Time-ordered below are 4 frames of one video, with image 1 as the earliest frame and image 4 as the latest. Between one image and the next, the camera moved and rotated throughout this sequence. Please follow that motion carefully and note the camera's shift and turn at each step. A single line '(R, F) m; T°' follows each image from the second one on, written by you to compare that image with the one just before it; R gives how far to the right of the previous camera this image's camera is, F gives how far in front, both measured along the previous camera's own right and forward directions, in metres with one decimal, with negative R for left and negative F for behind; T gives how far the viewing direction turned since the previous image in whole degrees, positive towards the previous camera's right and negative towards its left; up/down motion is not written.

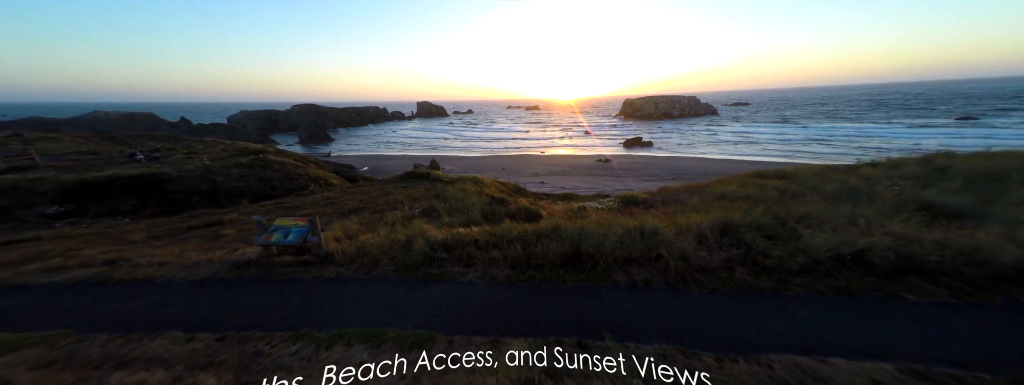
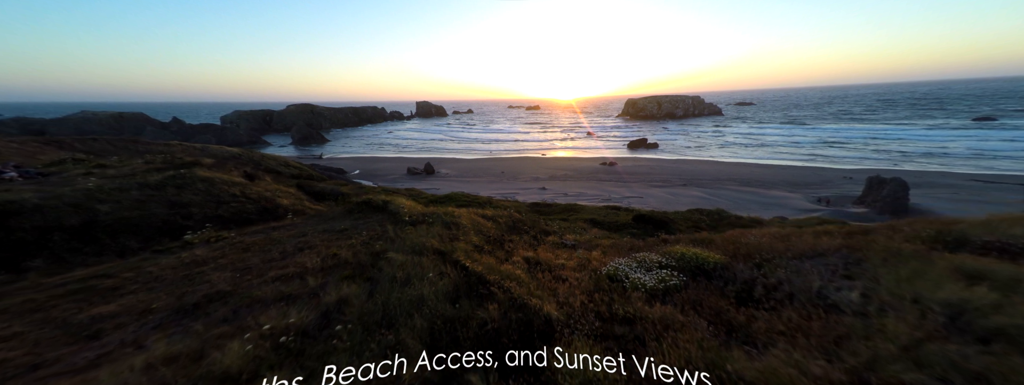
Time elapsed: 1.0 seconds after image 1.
(+0.1, +1.9) m; 0°
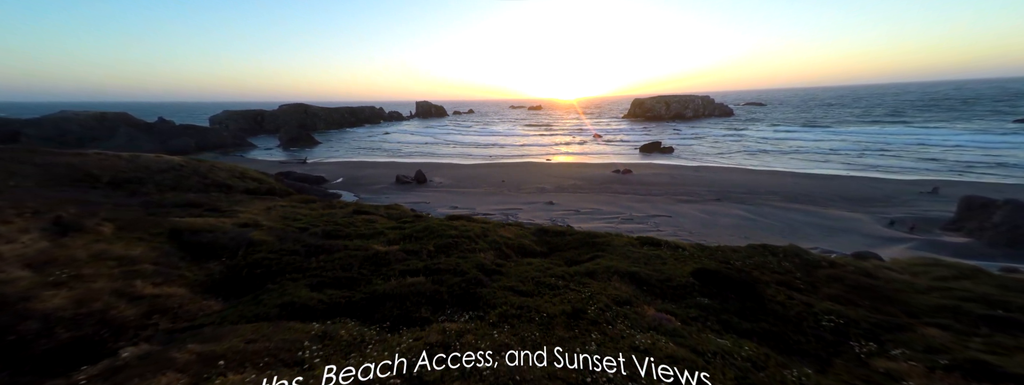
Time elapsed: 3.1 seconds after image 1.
(0.0, +3.9) m; 0°
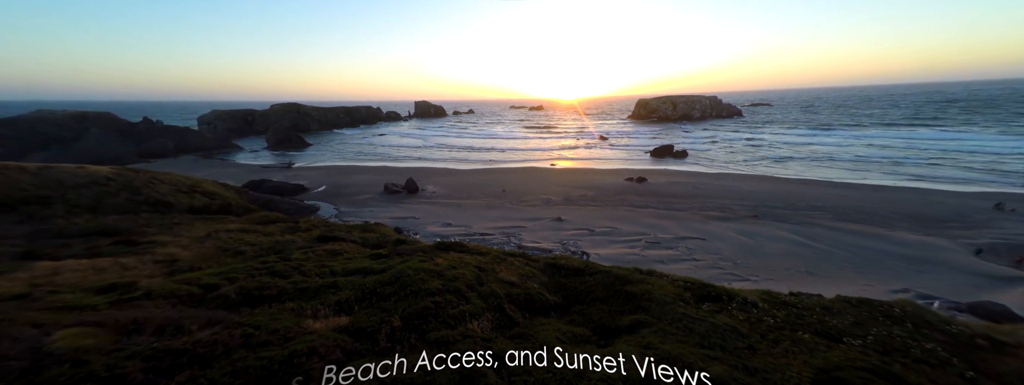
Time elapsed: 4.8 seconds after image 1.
(-0.1, +3.2) m; 0°
